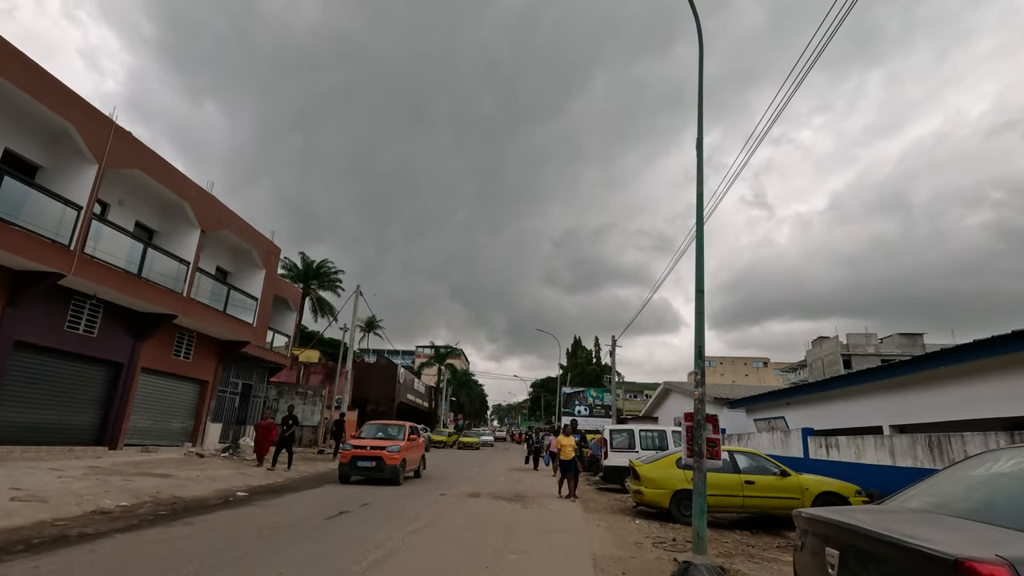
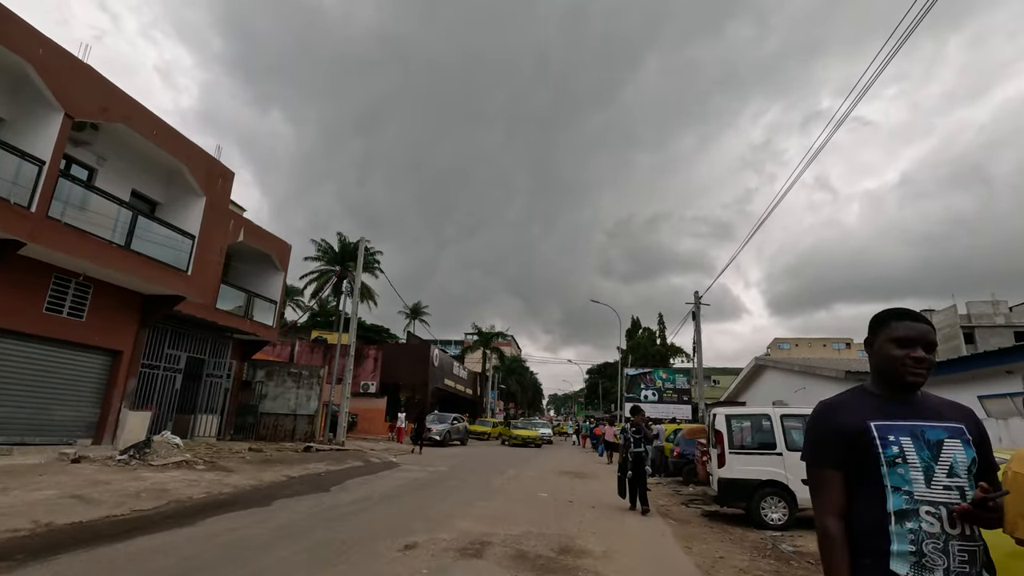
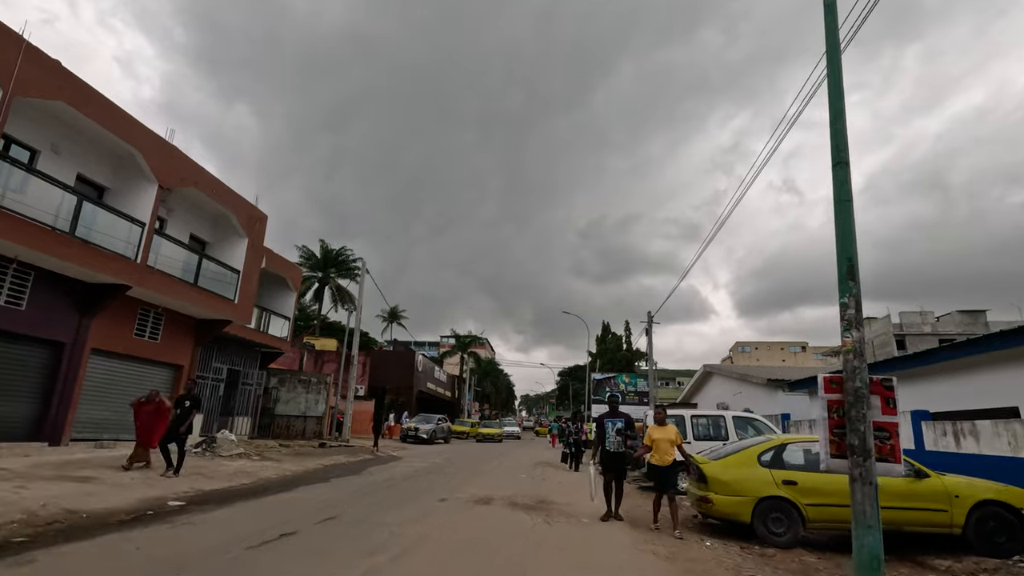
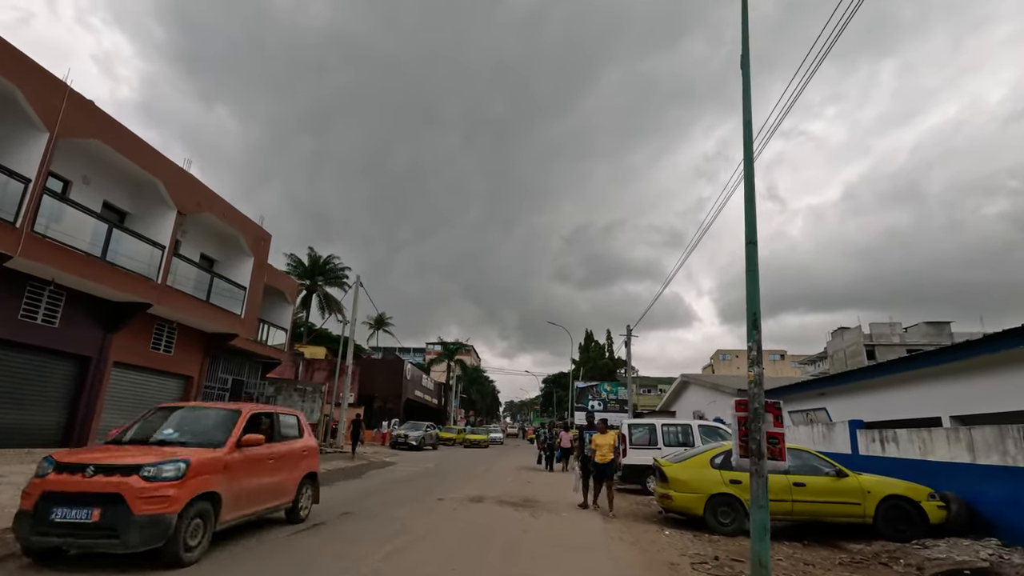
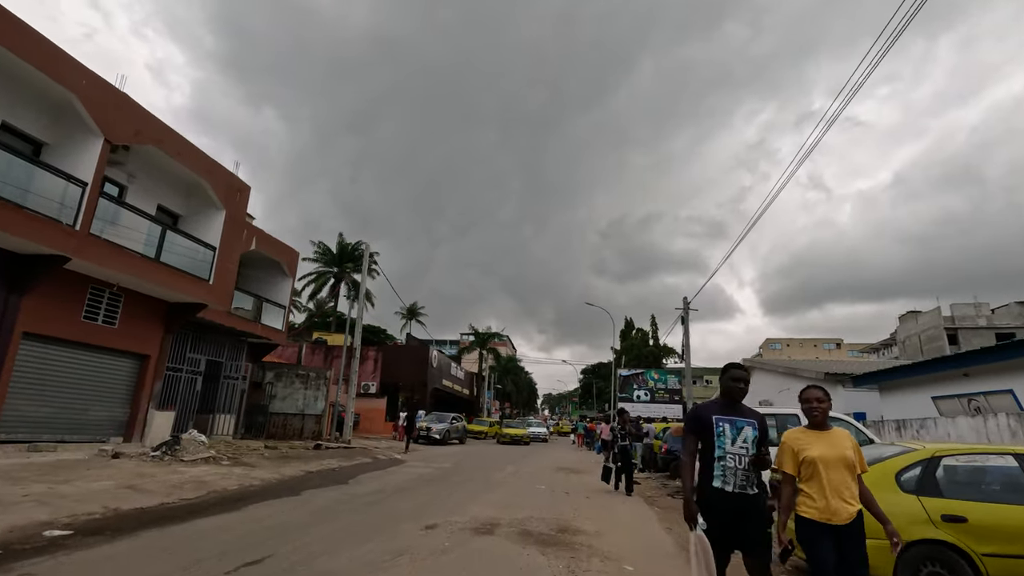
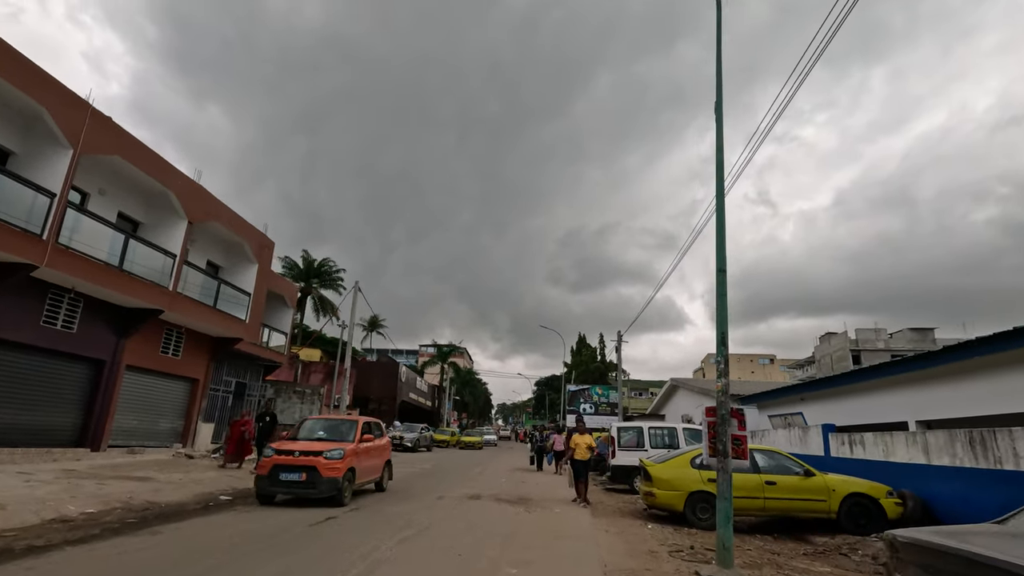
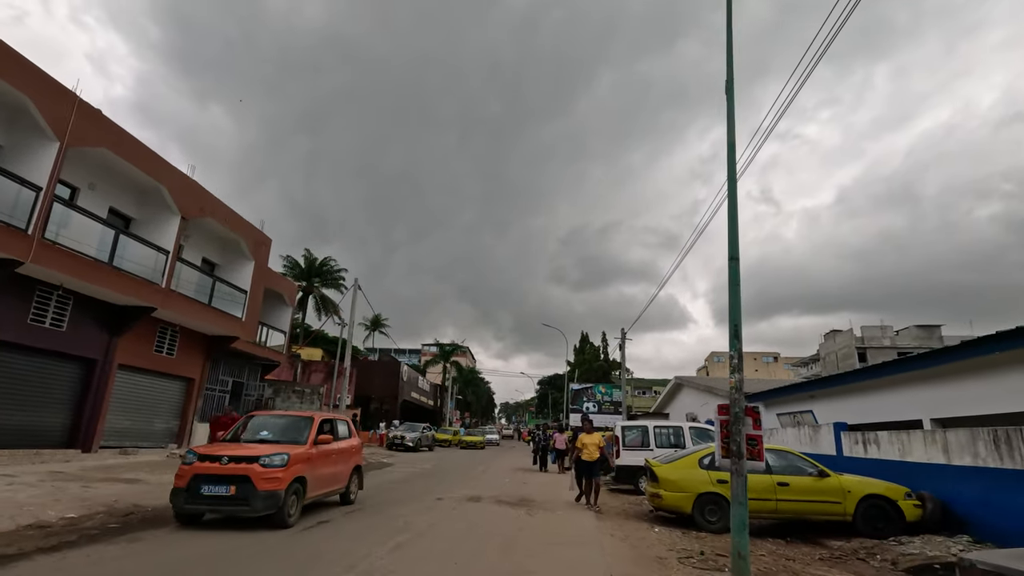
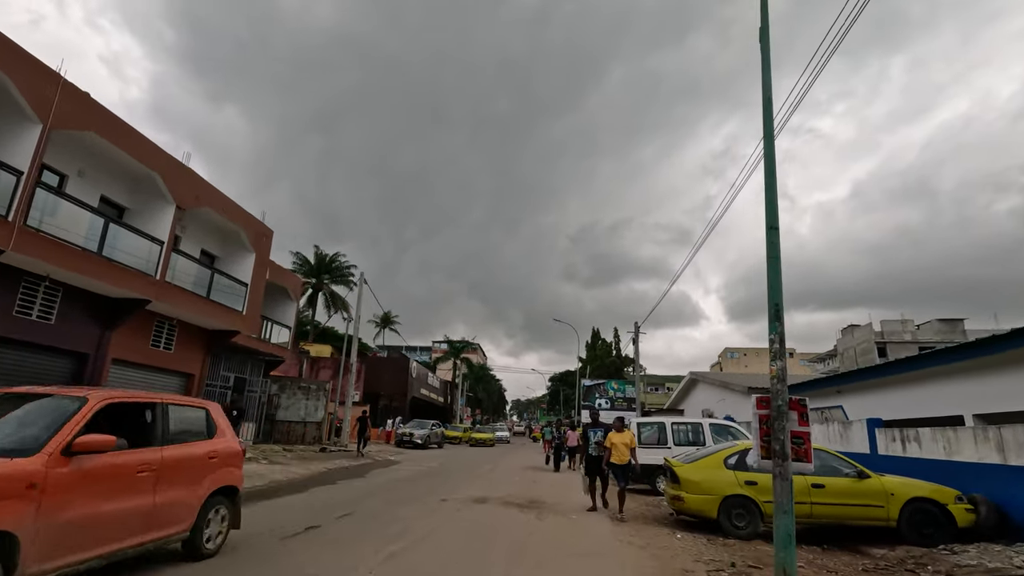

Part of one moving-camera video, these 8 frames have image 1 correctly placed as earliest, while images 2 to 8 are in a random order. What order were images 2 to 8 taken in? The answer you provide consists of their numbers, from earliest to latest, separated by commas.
6, 7, 4, 8, 3, 5, 2
